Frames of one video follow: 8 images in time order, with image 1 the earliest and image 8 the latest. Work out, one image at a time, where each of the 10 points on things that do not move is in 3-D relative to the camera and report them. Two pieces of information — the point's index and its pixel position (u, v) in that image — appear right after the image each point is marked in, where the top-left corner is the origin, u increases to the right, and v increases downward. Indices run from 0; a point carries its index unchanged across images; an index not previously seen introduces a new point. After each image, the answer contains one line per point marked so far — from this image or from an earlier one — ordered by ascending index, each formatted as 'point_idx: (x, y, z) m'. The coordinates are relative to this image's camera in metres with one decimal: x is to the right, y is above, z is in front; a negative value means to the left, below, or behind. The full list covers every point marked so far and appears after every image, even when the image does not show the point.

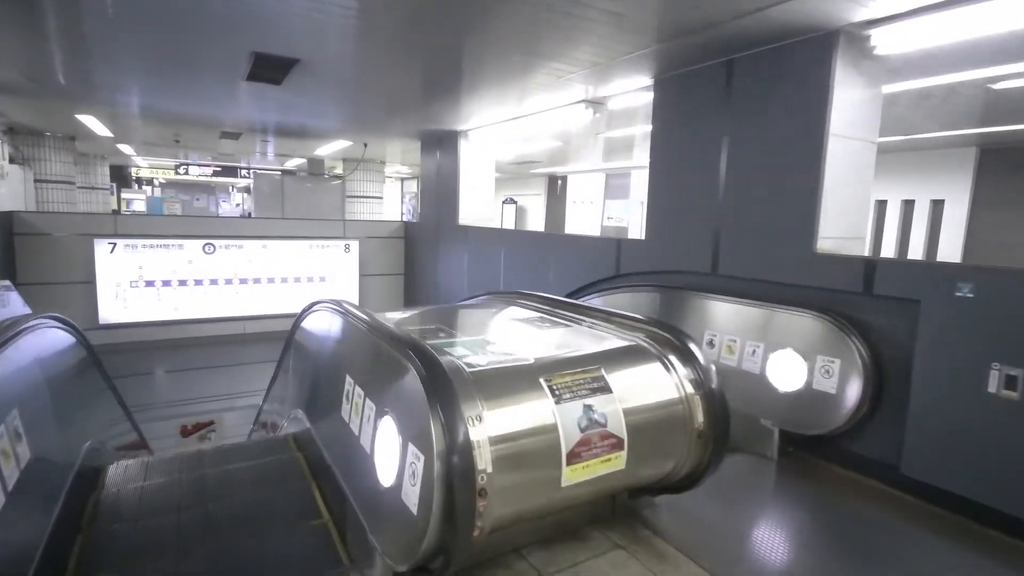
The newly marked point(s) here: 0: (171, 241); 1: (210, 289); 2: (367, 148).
0: (-3.6, +0.5, +5.6) m
1: (-3.3, 0.0, +5.8) m
2: (-2.0, +1.9, +7.3) m
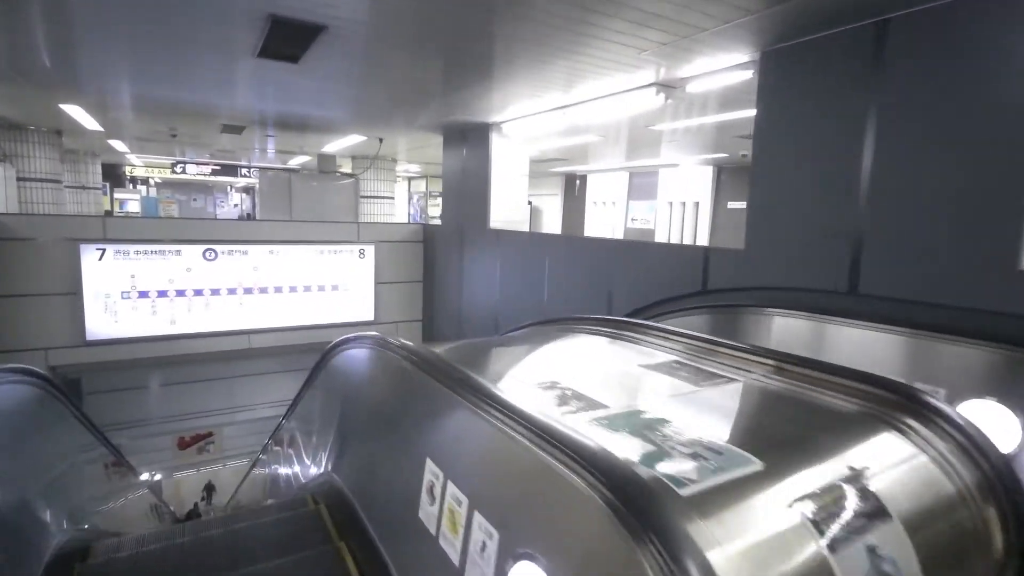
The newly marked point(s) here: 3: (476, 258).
0: (-3.3, +0.4, +5.0) m
1: (-3.0, -0.1, +5.2) m
2: (-1.6, +1.8, +6.7) m
3: (-0.4, +0.3, +5.2) m
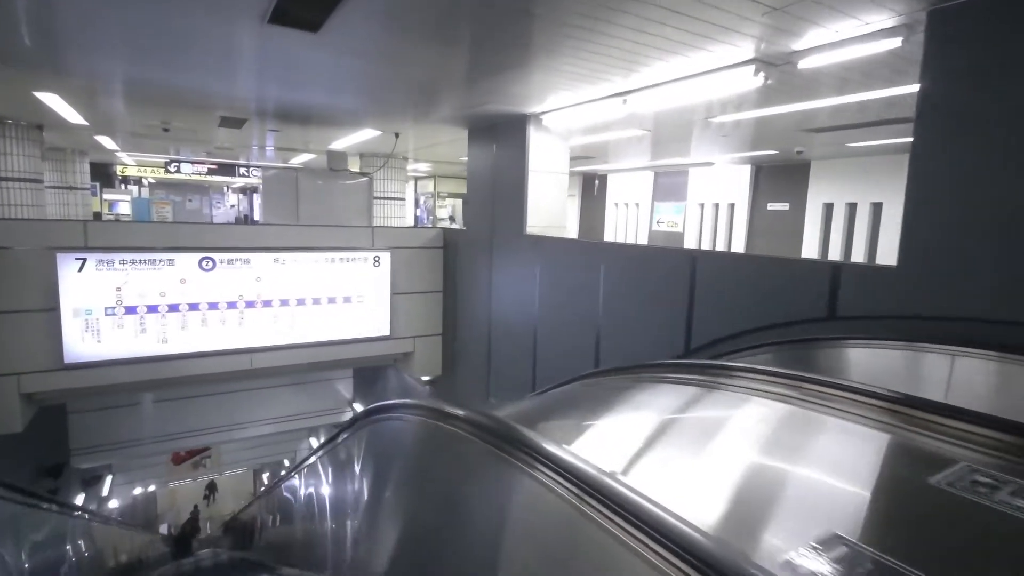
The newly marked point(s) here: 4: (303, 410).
0: (-2.9, +0.3, +4.4) m
1: (-2.7, -0.2, +4.6) m
2: (-1.3, +1.7, +6.1) m
3: (0.0, +0.2, +4.6) m
4: (-3.3, -1.9, +8.2) m
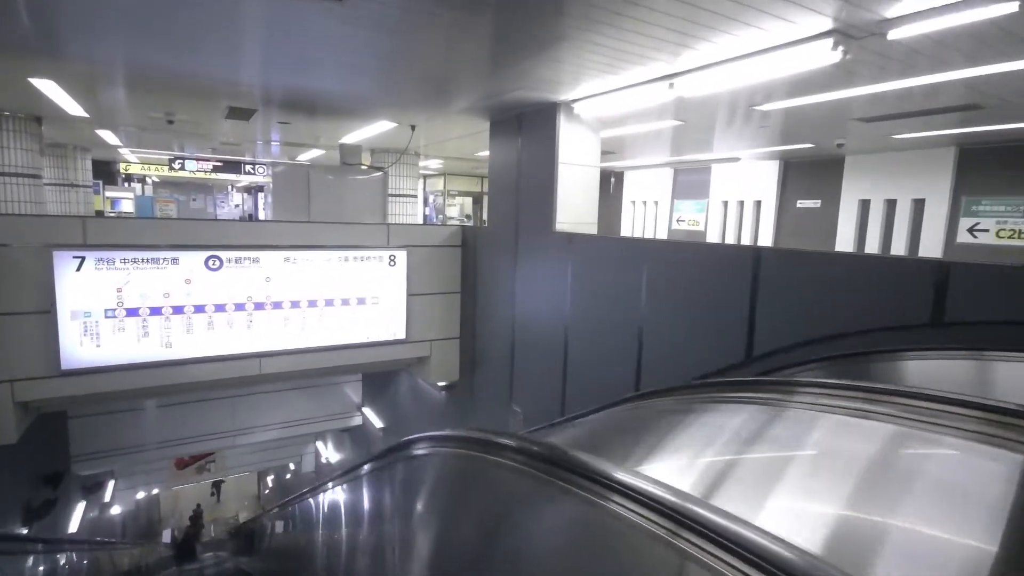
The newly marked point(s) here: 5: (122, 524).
0: (-2.7, +0.3, +4.1) m
1: (-2.5, -0.2, +4.3) m
2: (-1.1, +1.7, +5.8) m
3: (+0.2, +0.2, +4.3) m
4: (-3.1, -1.9, +8.0) m
5: (-7.6, -4.5, +10.2) m
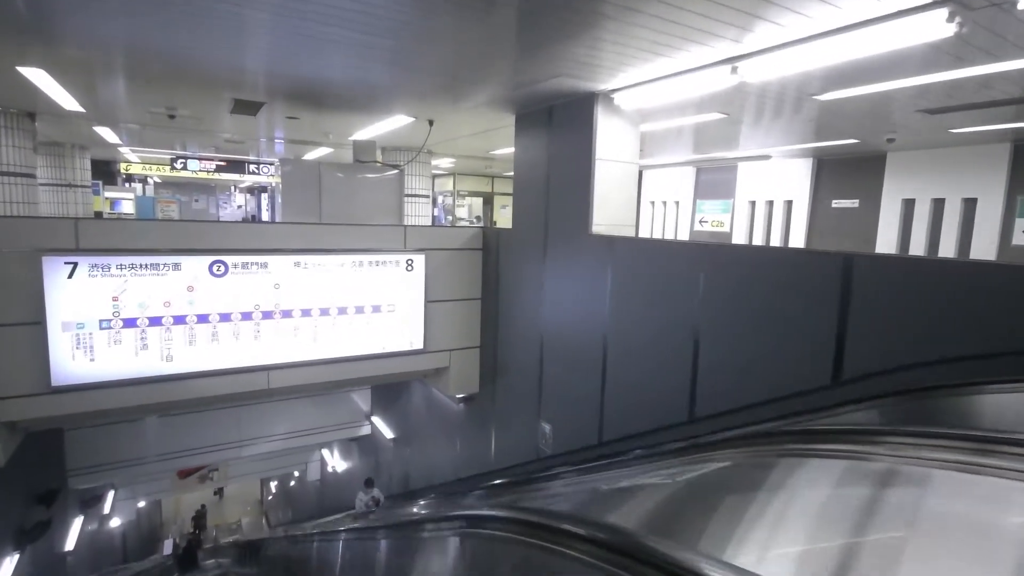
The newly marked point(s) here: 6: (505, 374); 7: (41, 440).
0: (-2.5, +0.2, +3.7) m
1: (-2.2, -0.3, +4.0) m
2: (-0.9, +1.6, +5.5) m
3: (+0.4, +0.1, +4.0) m
4: (-2.8, -2.0, +7.6) m
5: (-7.3, -4.6, +9.9) m
6: (-0.1, -0.8, +4.8) m
7: (-4.8, -1.6, +5.3) m
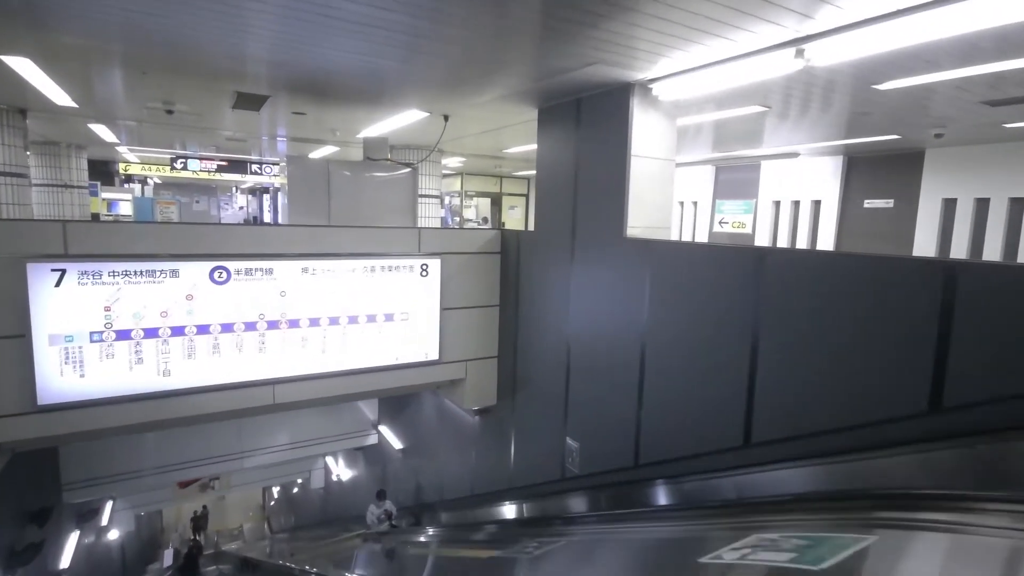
0: (-2.3, +0.2, +3.4) m
1: (-2.0, -0.4, +3.7) m
2: (-0.7, +1.6, +5.2) m
3: (+0.6, +0.1, +3.6) m
4: (-2.6, -2.0, +7.3) m
5: (-7.1, -4.6, +9.6) m
6: (+0.1, -0.8, +4.5) m
7: (-4.6, -1.6, +5.0) m
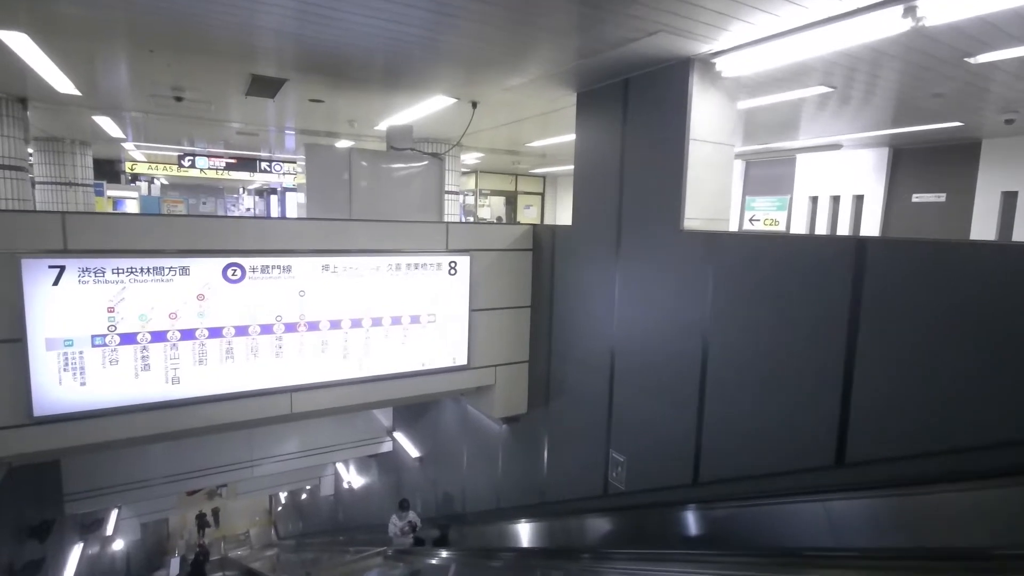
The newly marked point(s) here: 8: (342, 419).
0: (-2.1, +0.2, +3.1) m
1: (-1.8, -0.3, +3.4) m
2: (-0.4, +1.6, +4.8) m
3: (+0.9, +0.1, +3.3) m
4: (-2.3, -2.1, +7.0) m
5: (-6.8, -4.7, +9.3) m
6: (+0.4, -0.8, +4.2) m
7: (-4.3, -1.6, +4.7) m
8: (-2.3, -1.8, +7.0) m
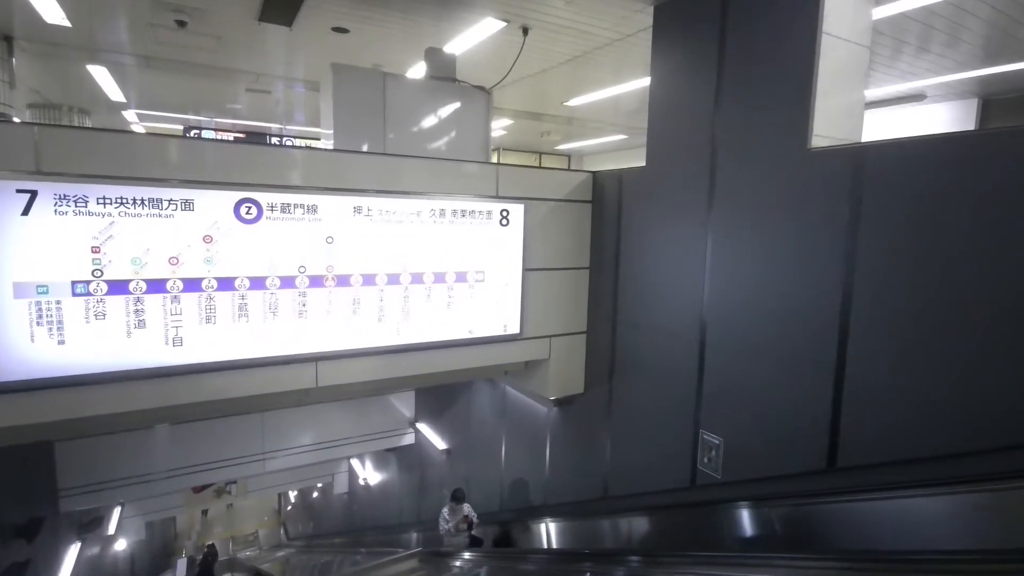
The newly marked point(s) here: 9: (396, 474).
0: (-1.7, +0.5, +2.5) m
1: (-1.4, -0.1, +2.8) m
2: (0.0, +1.9, +4.2) m
3: (+1.2, +0.4, +2.7) m
4: (-1.9, -1.8, +6.4) m
5: (-6.3, -4.4, +8.7) m
6: (+0.8, -0.5, +3.5) m
7: (-3.9, -1.3, +4.1) m
8: (-1.8, -1.5, +6.4) m
9: (-1.7, -2.8, +7.9) m
